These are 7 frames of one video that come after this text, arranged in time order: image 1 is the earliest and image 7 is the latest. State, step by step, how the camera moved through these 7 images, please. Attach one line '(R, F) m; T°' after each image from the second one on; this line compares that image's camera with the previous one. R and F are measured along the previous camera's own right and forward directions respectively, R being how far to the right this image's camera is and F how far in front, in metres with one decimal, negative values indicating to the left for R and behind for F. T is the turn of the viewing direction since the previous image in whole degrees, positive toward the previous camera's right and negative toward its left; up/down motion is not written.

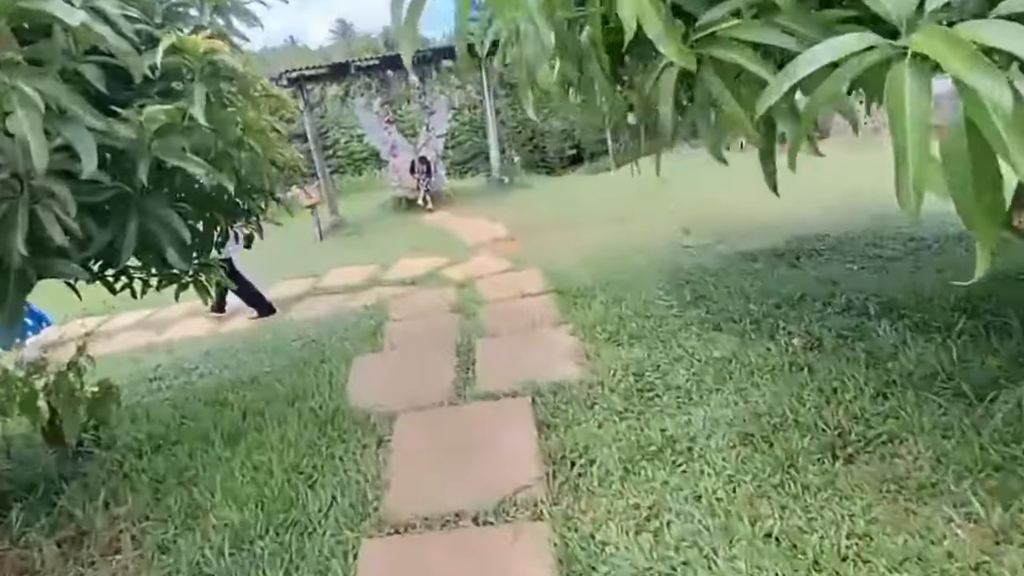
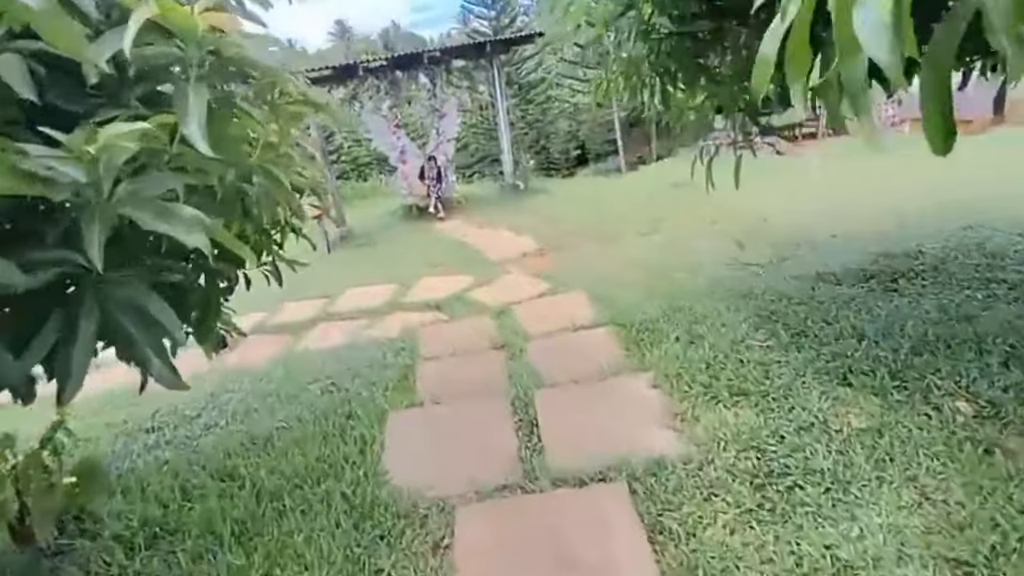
(-0.3, +0.4) m; 0°
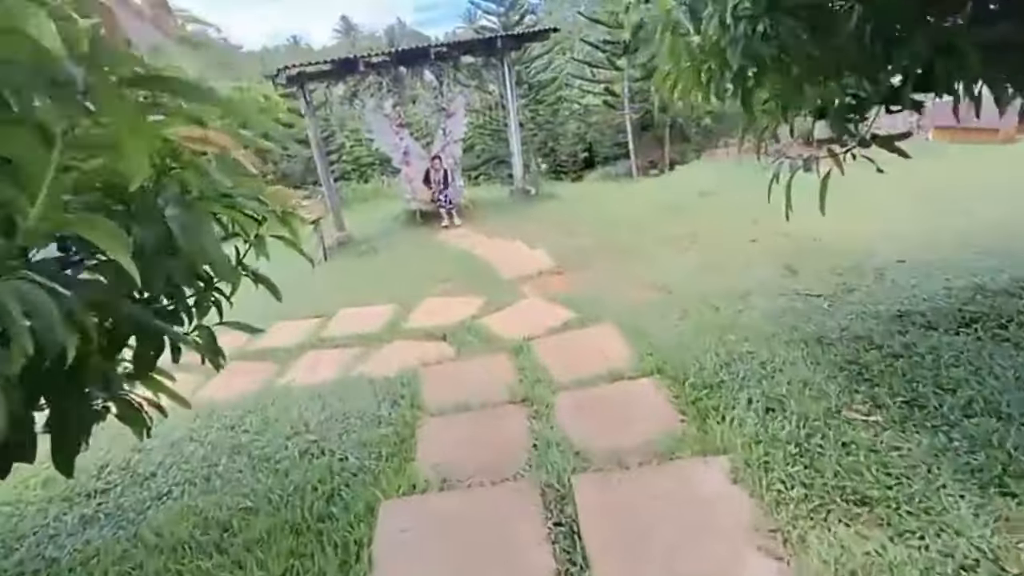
(-0.1, +0.5) m; 0°
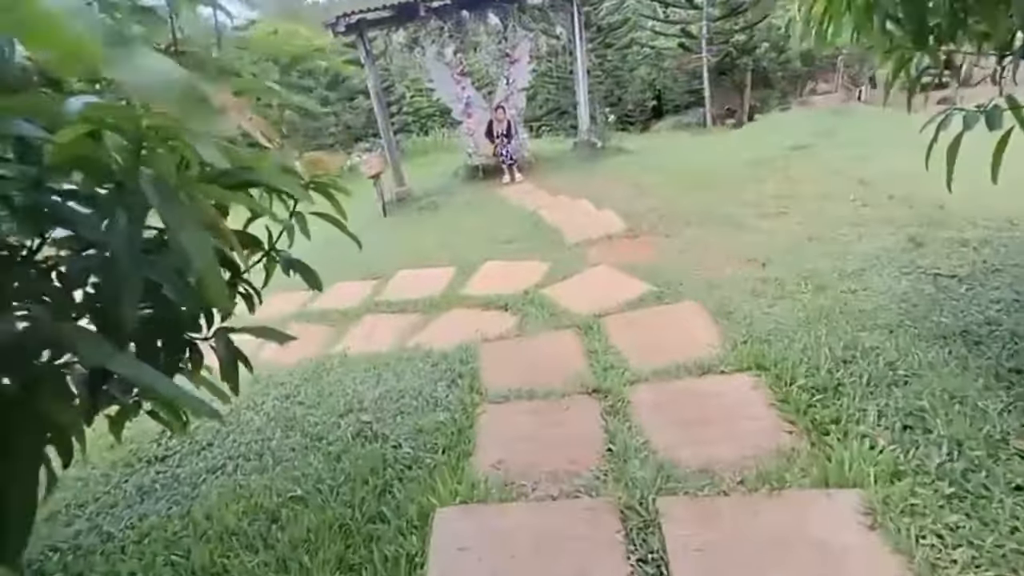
(-0.1, +0.3) m; -6°
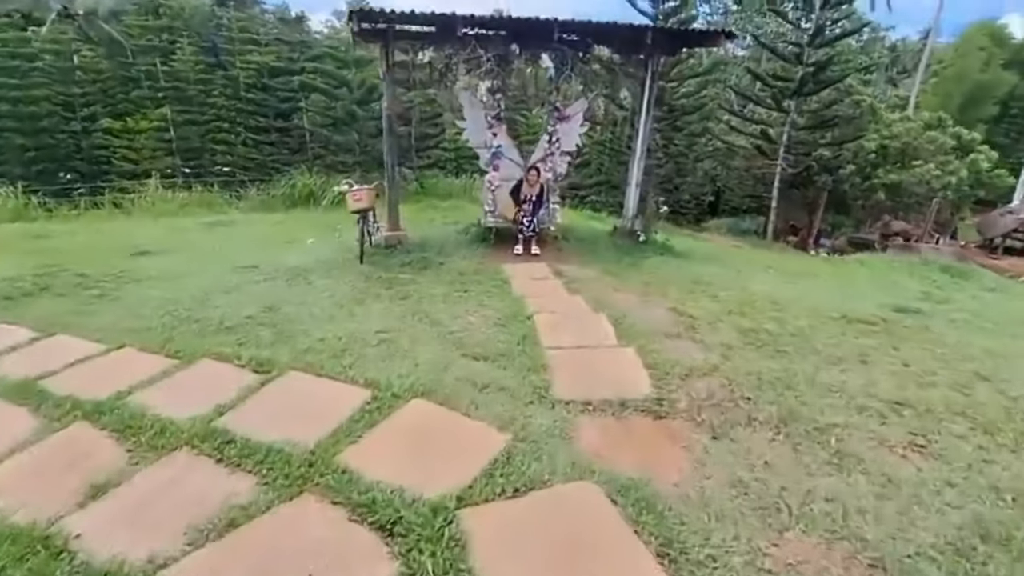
(+0.2, +1.4) m; -3°
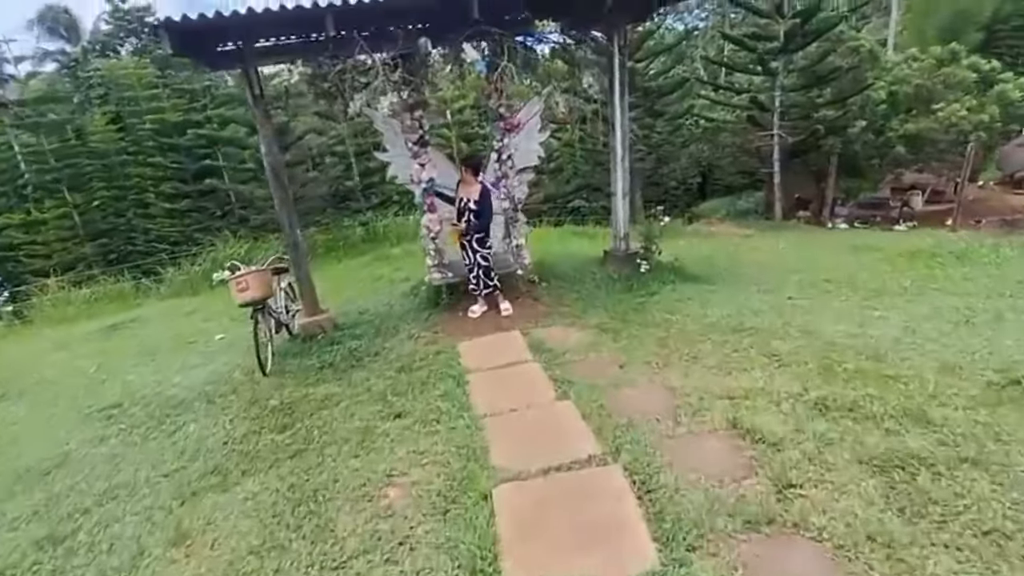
(+0.3, +1.6) m; 0°
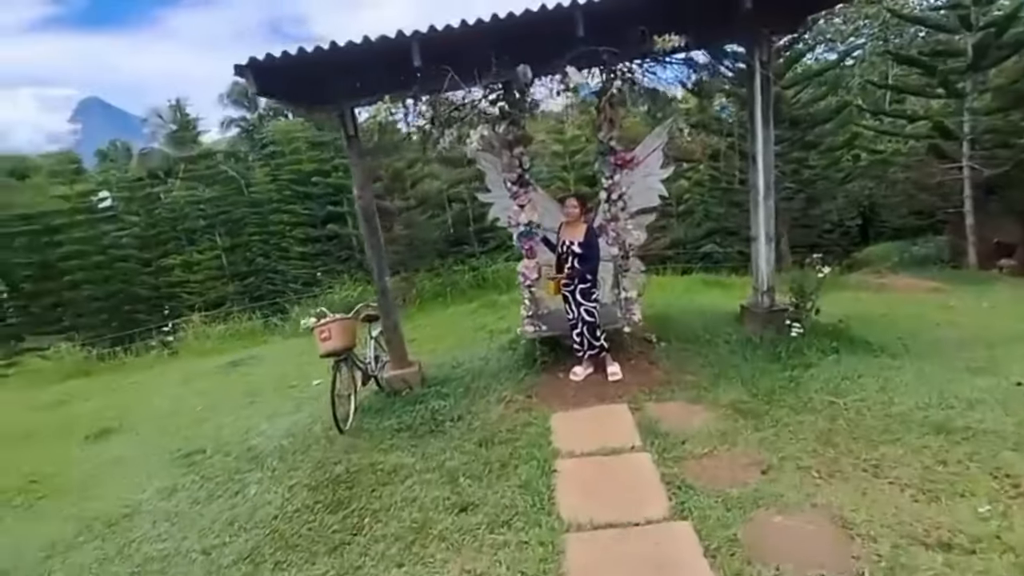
(+0.1, +0.6) m; -13°
